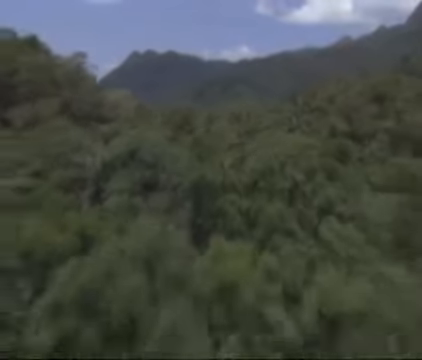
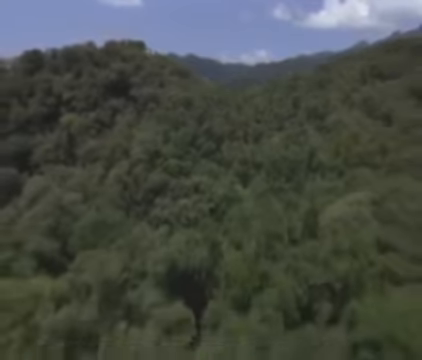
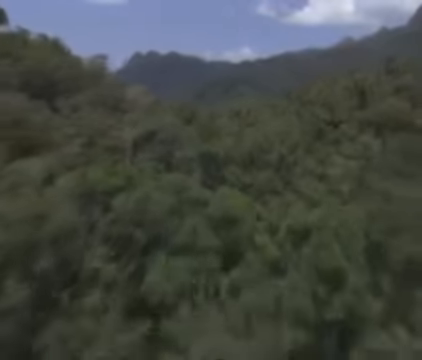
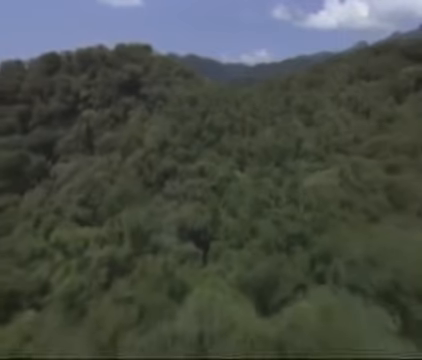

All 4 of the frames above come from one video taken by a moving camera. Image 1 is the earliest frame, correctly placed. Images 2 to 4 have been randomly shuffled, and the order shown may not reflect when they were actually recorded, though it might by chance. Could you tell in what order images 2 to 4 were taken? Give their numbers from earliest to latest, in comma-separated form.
3, 2, 4
